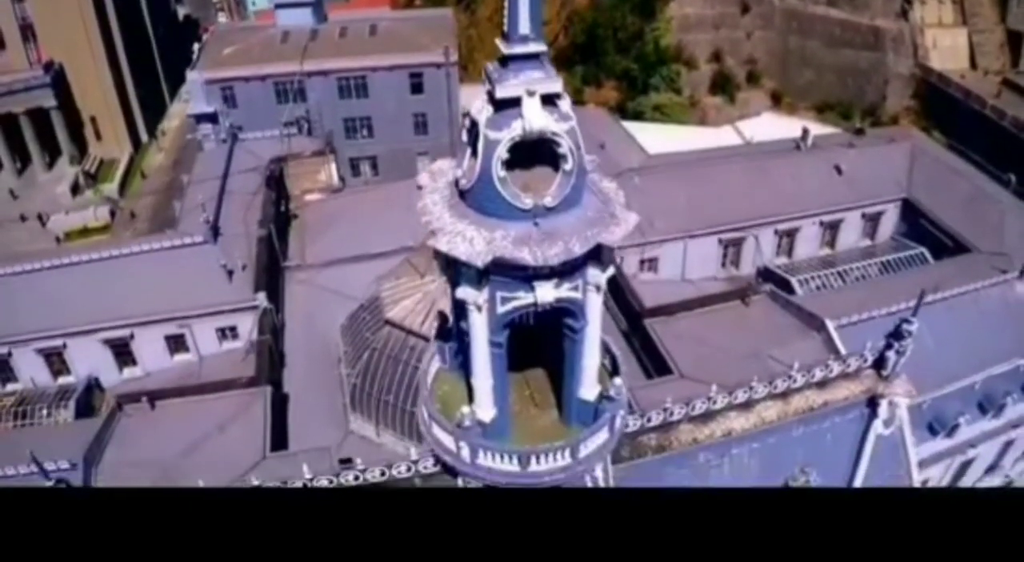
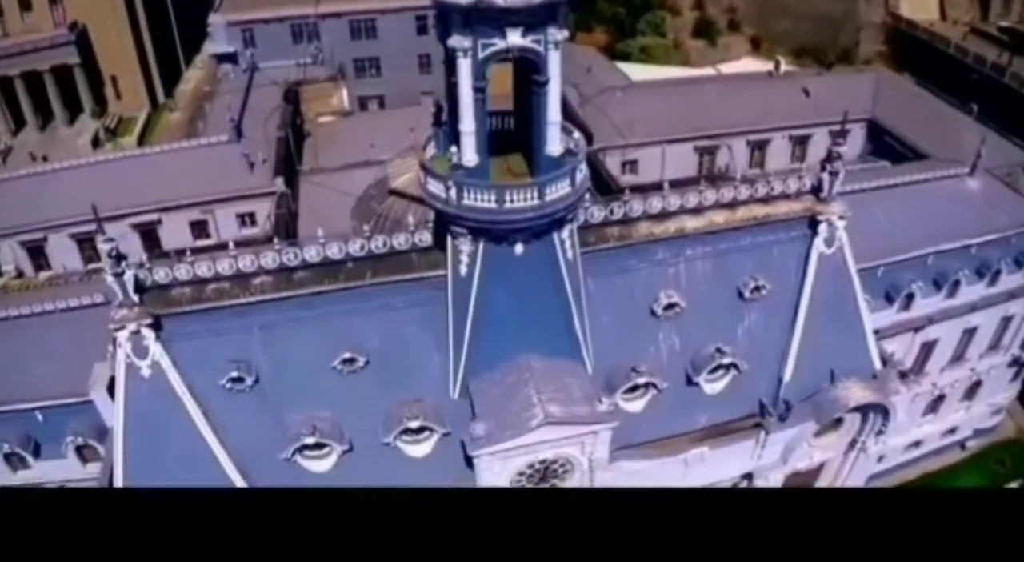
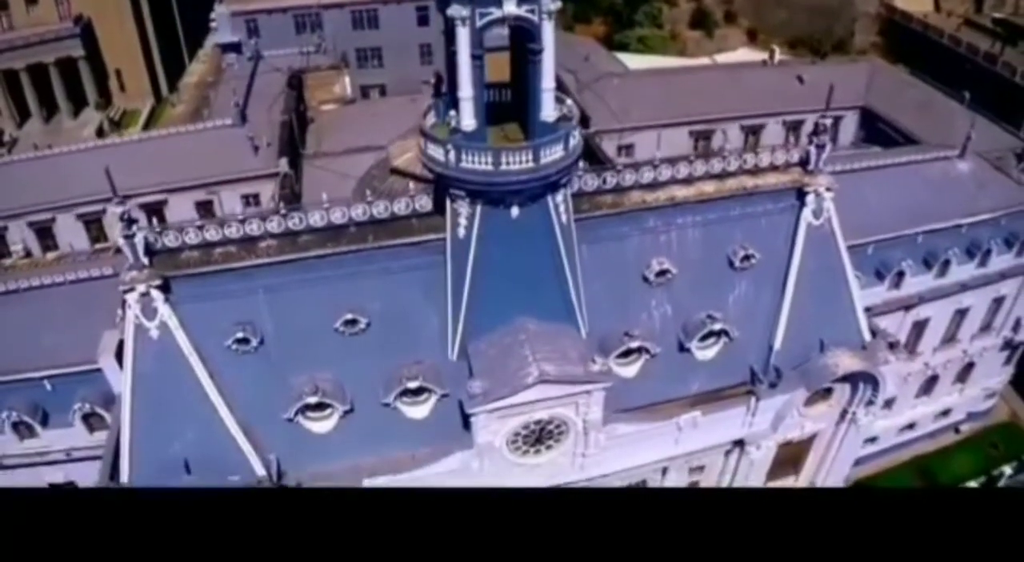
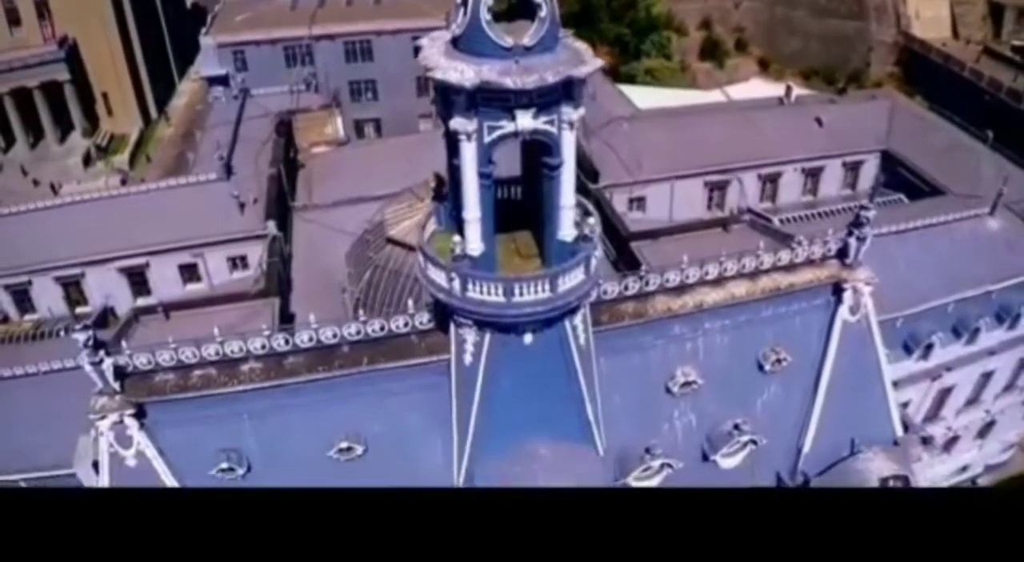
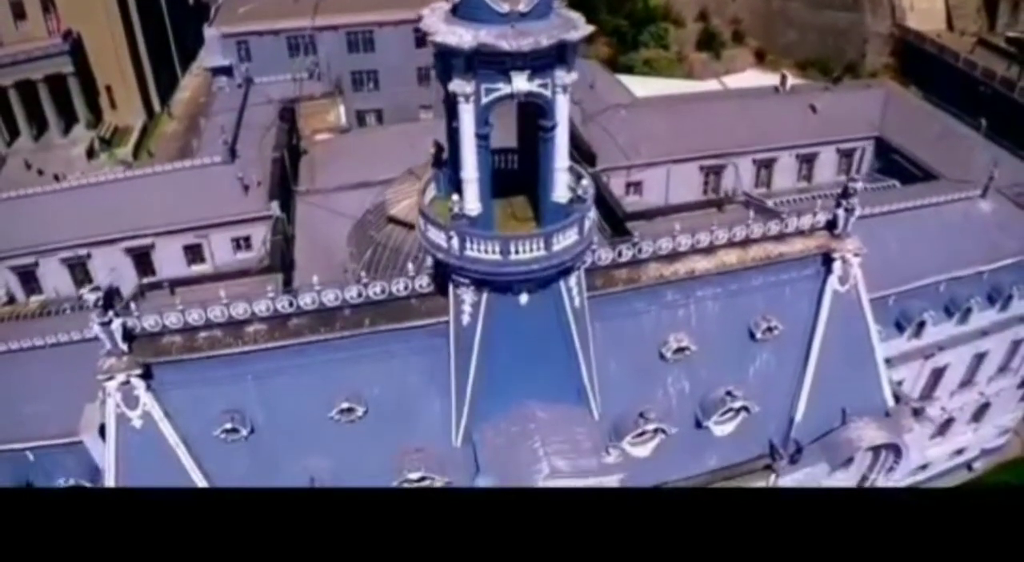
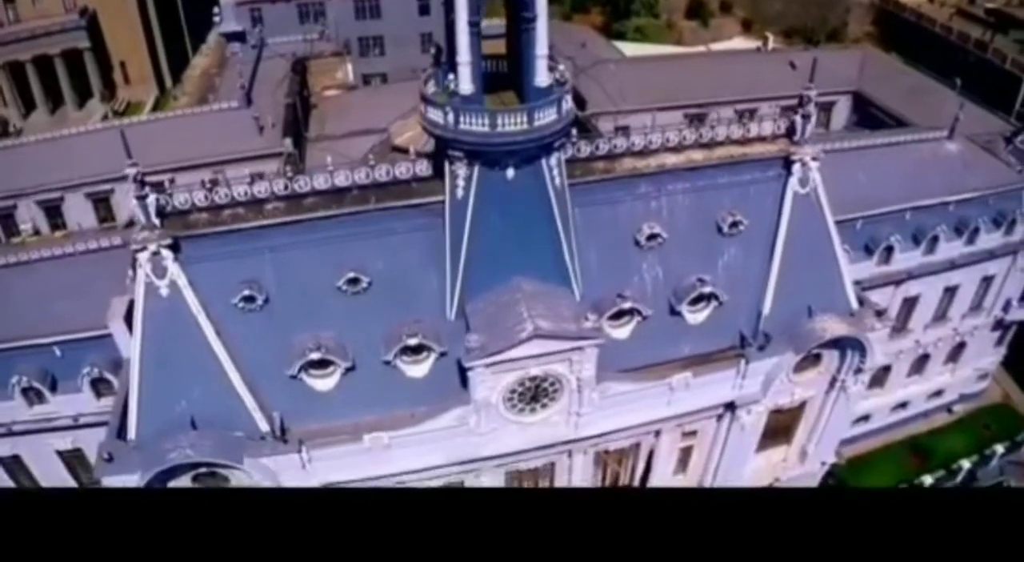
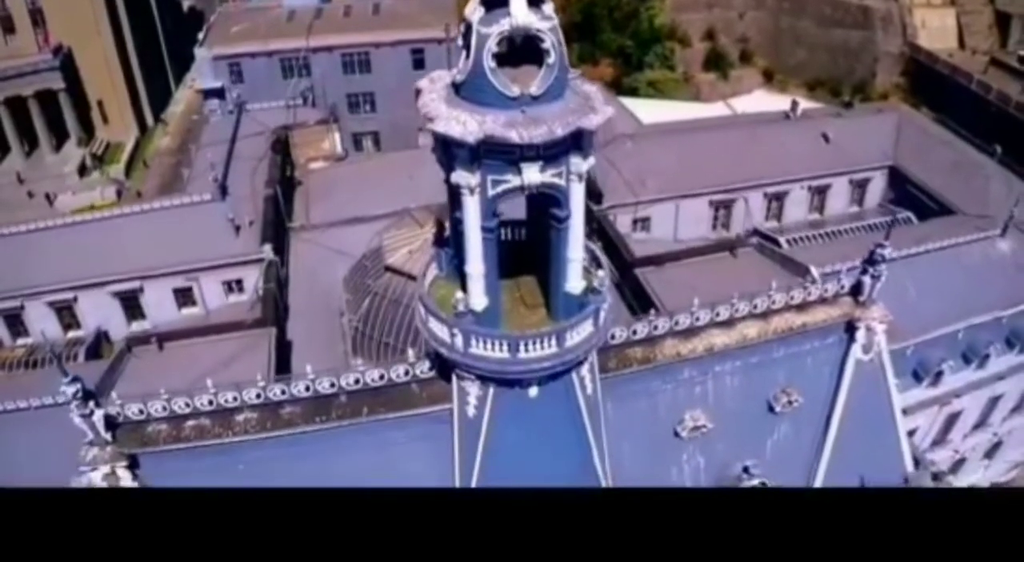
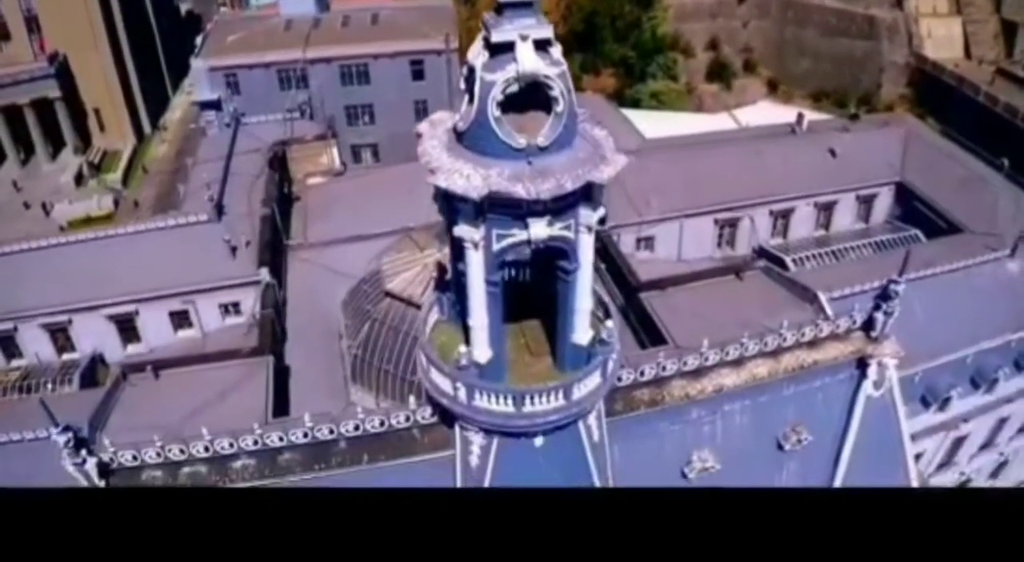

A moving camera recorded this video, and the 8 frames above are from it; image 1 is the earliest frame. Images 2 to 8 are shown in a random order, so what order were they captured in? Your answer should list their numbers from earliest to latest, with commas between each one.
8, 7, 4, 5, 2, 3, 6
